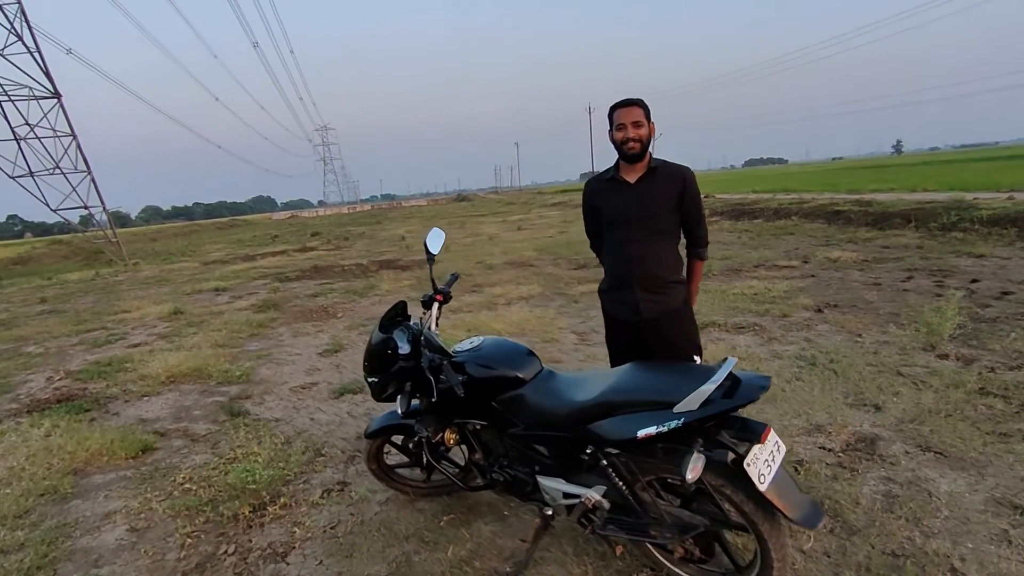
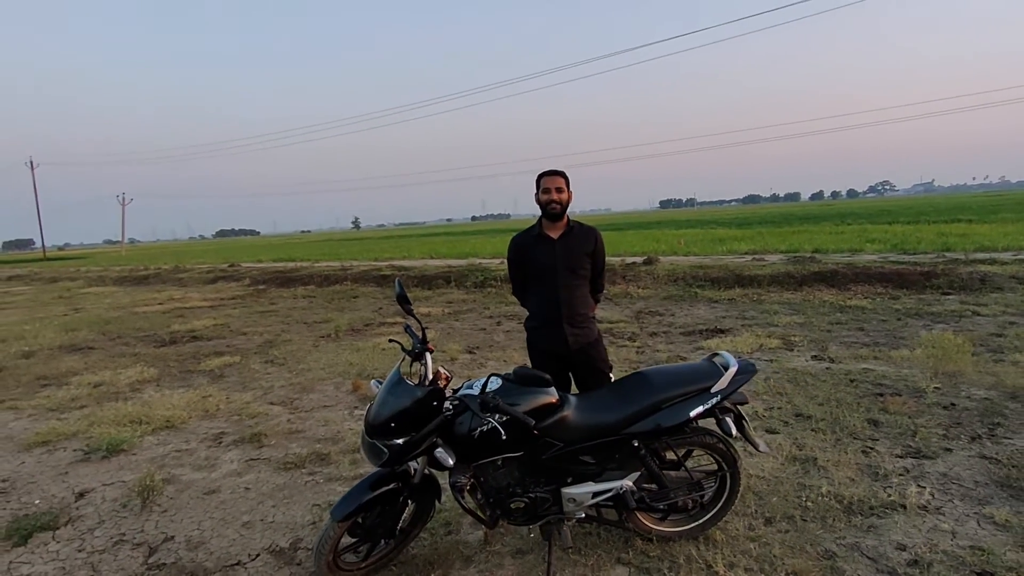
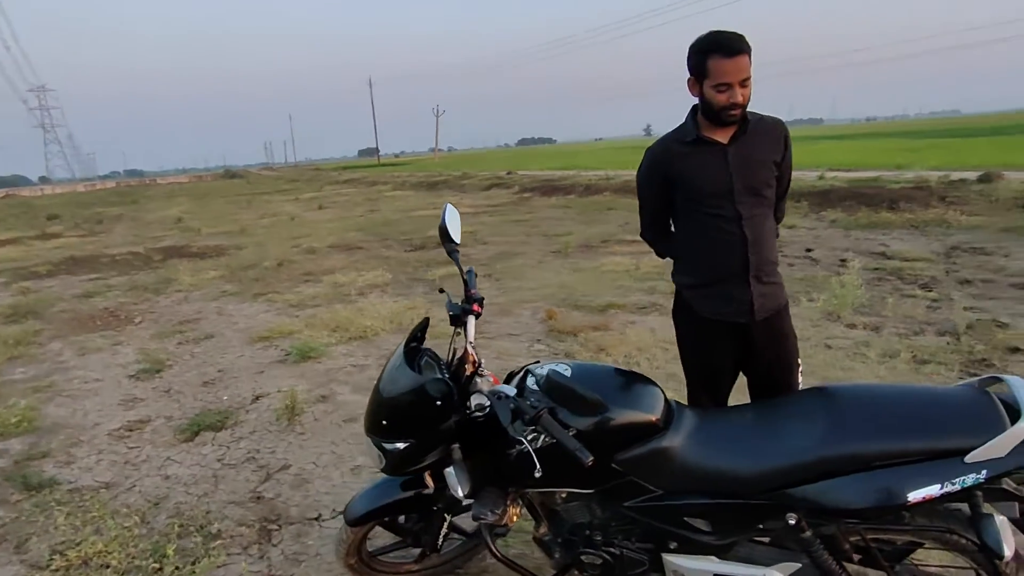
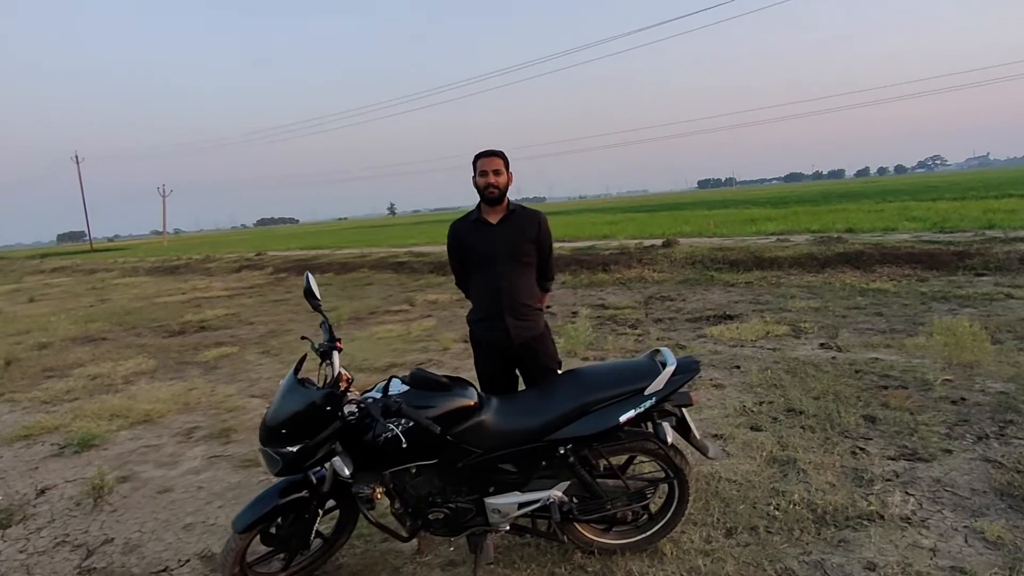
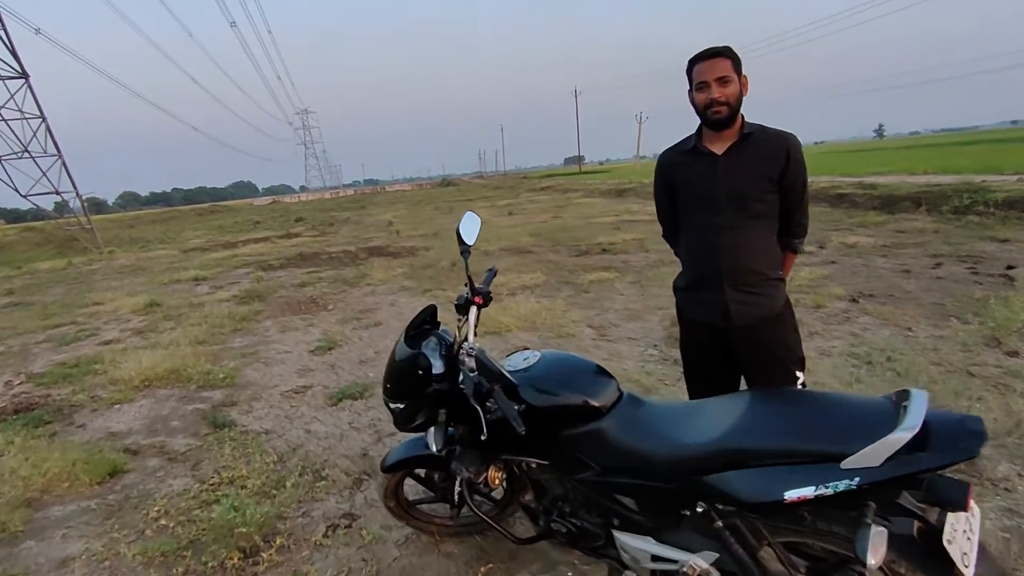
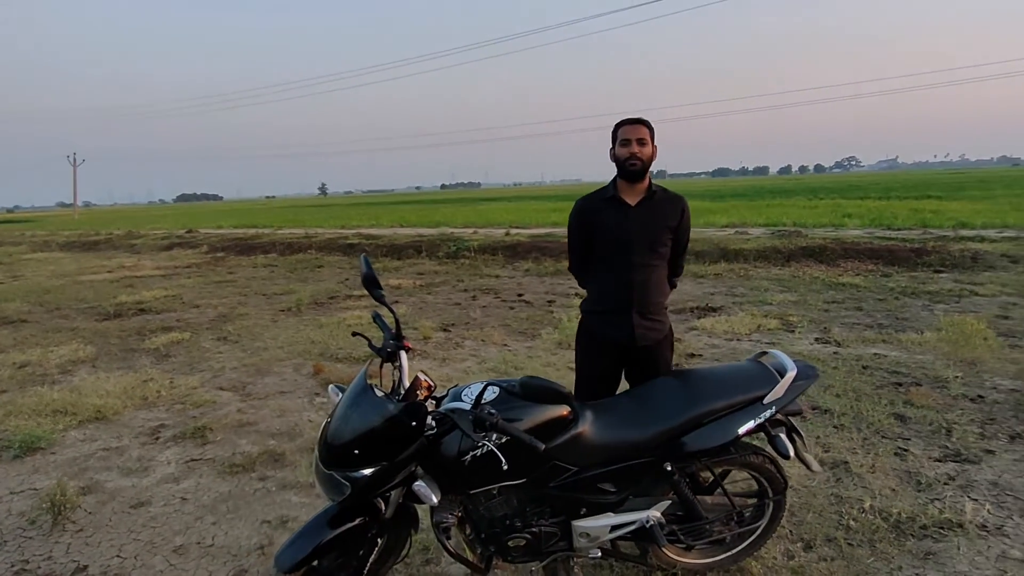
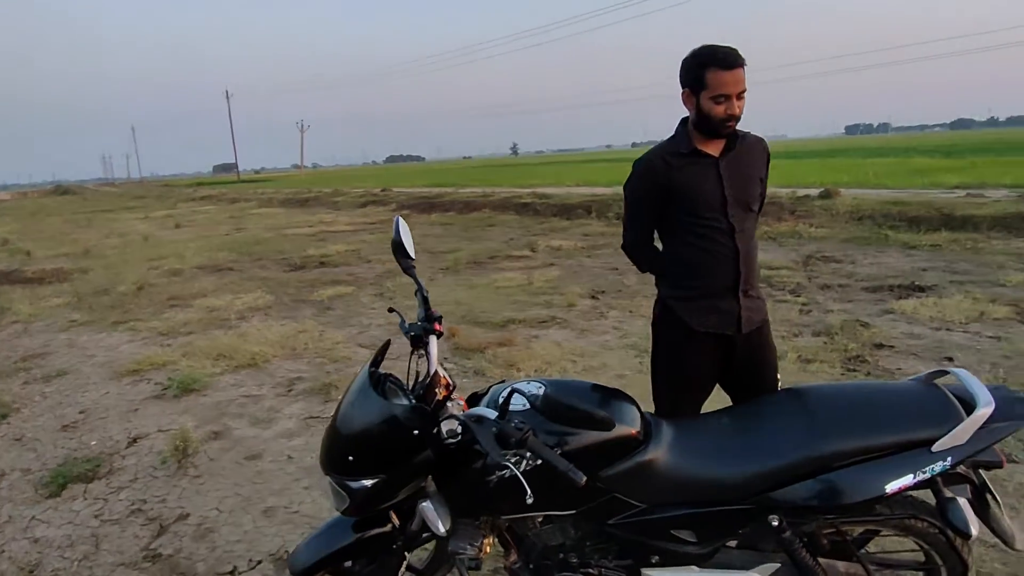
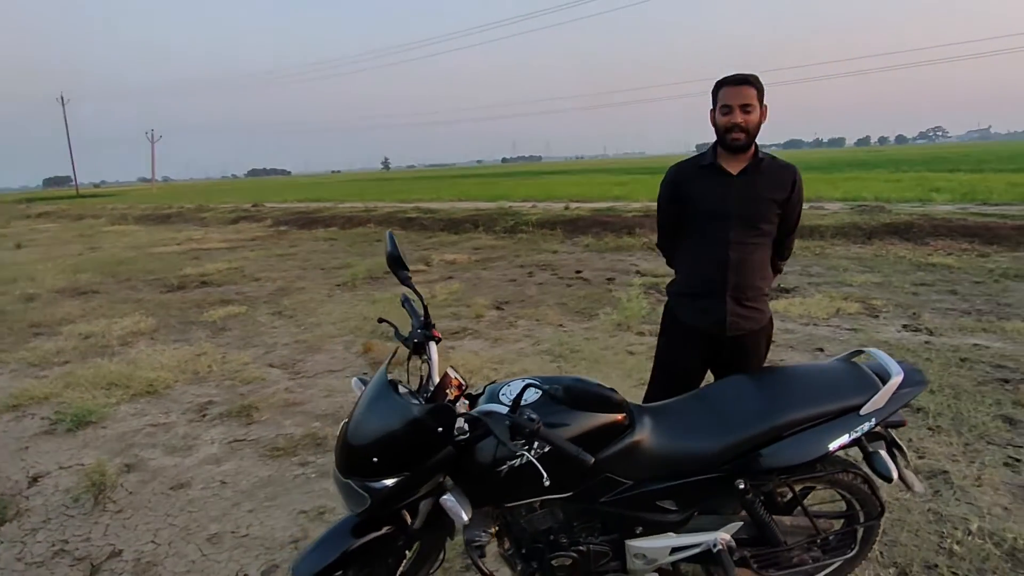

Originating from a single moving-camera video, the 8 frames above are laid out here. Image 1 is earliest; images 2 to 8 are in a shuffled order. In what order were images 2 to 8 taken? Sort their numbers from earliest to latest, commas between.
5, 3, 7, 8, 6, 2, 4
